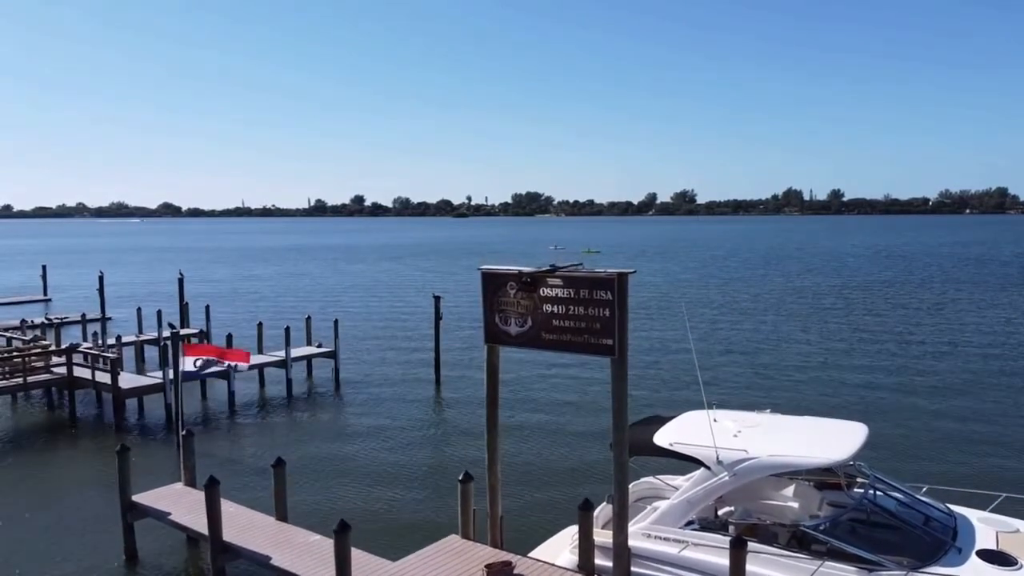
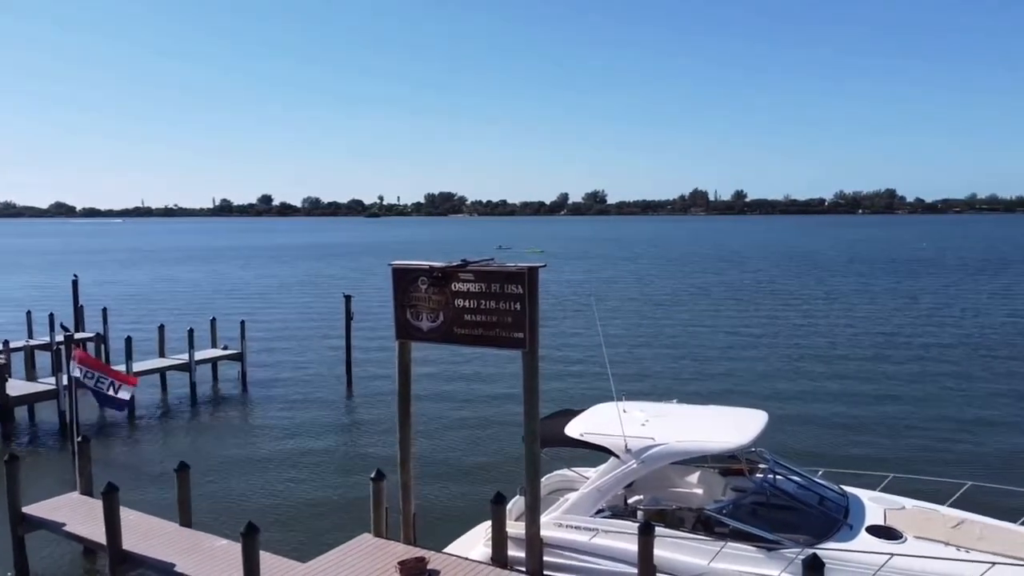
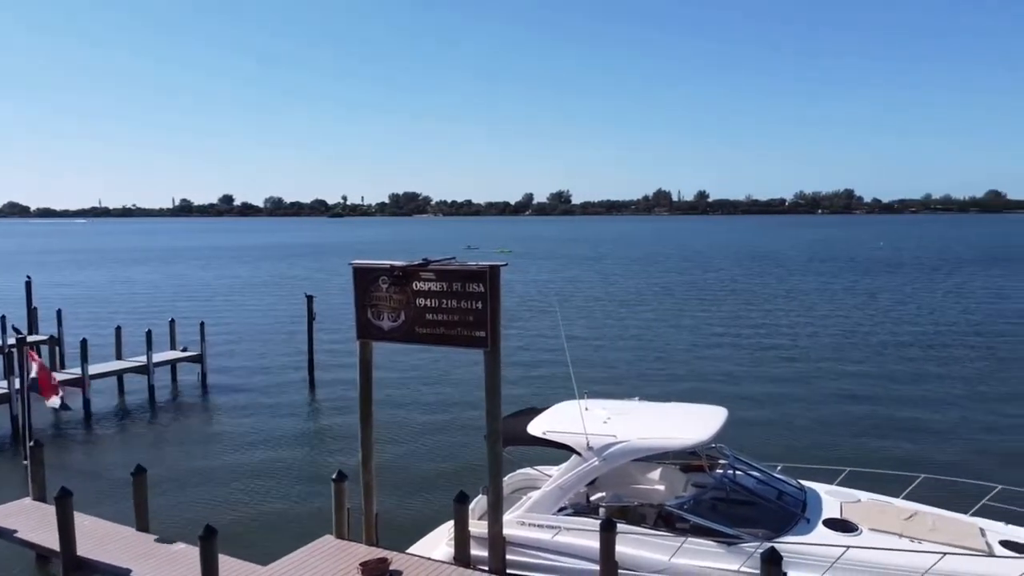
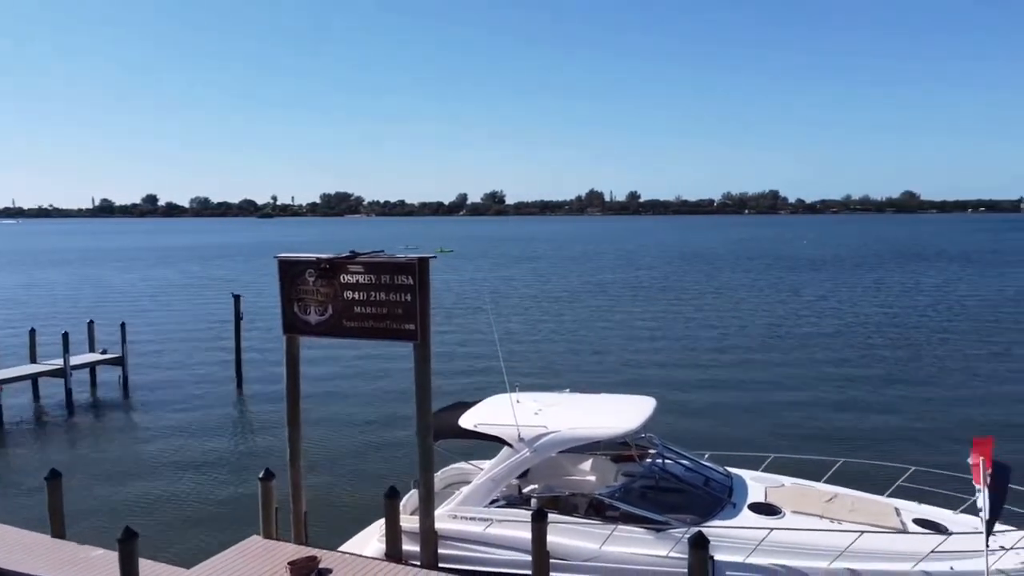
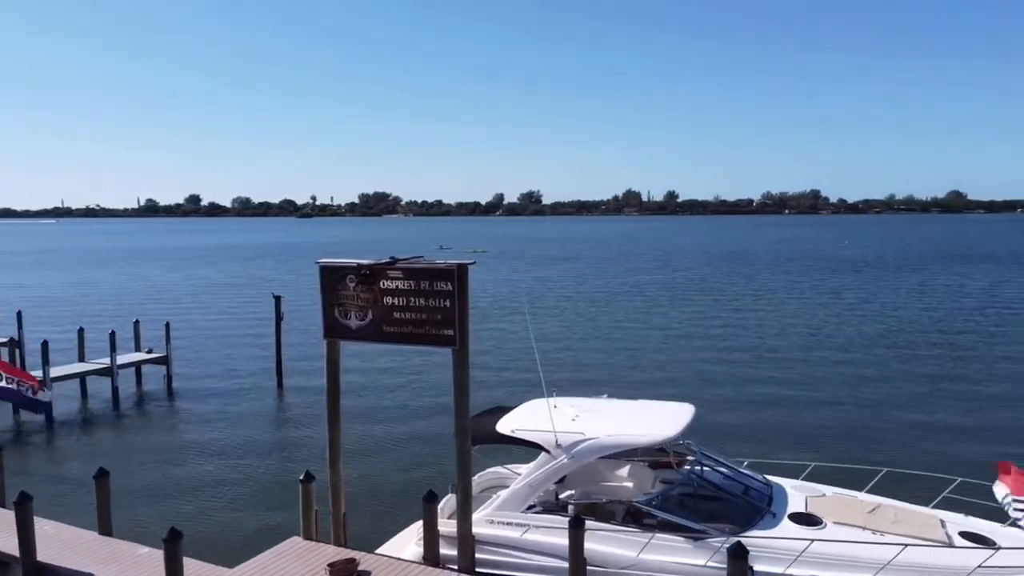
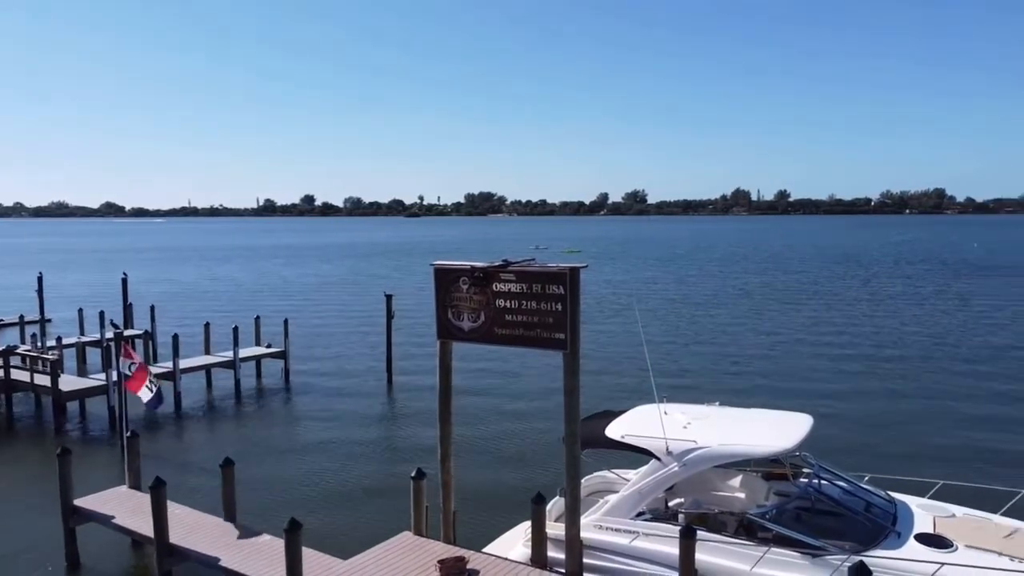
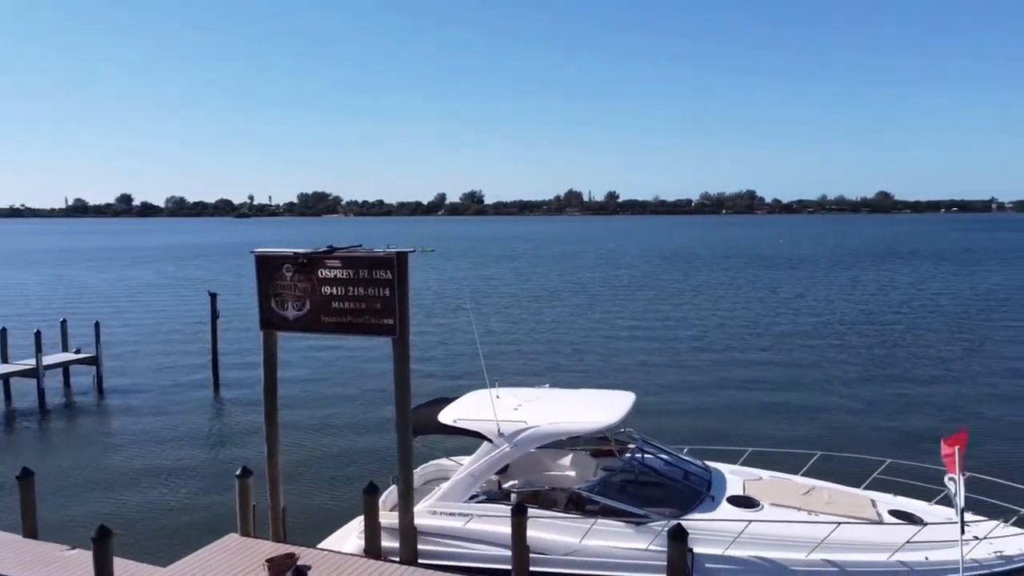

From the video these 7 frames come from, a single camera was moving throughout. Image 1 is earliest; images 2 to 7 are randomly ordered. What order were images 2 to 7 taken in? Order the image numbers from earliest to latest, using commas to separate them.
6, 2, 3, 5, 4, 7
